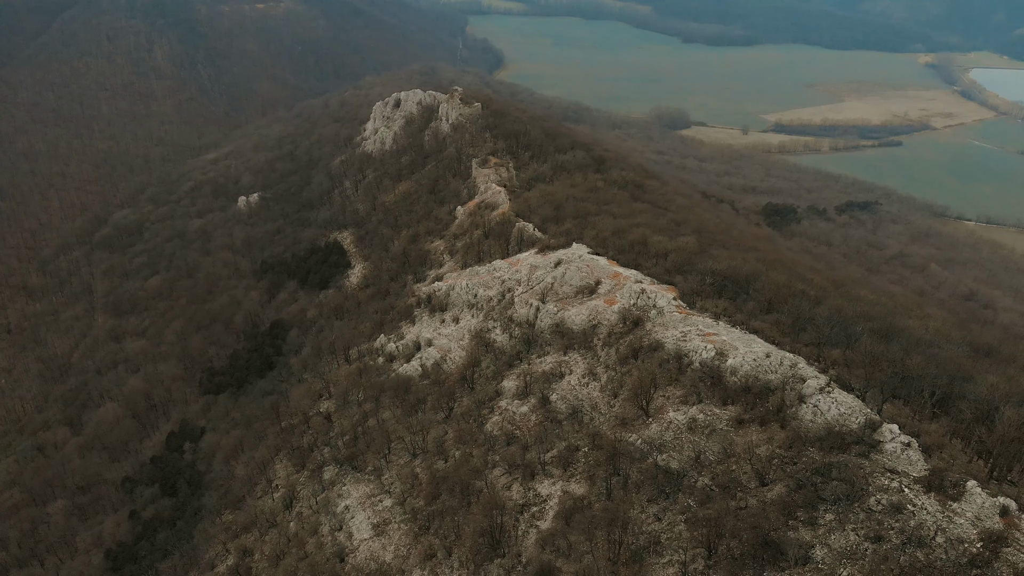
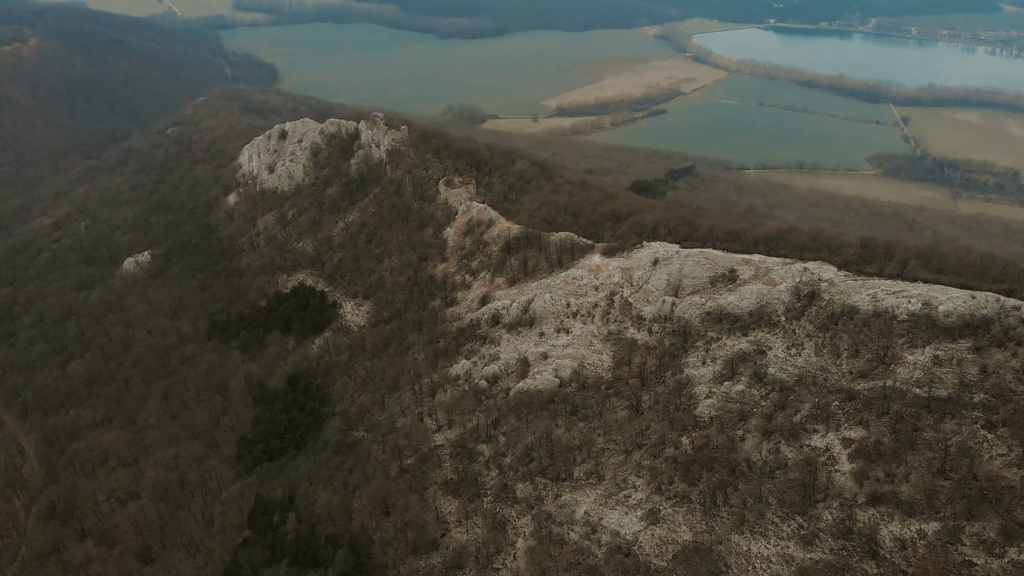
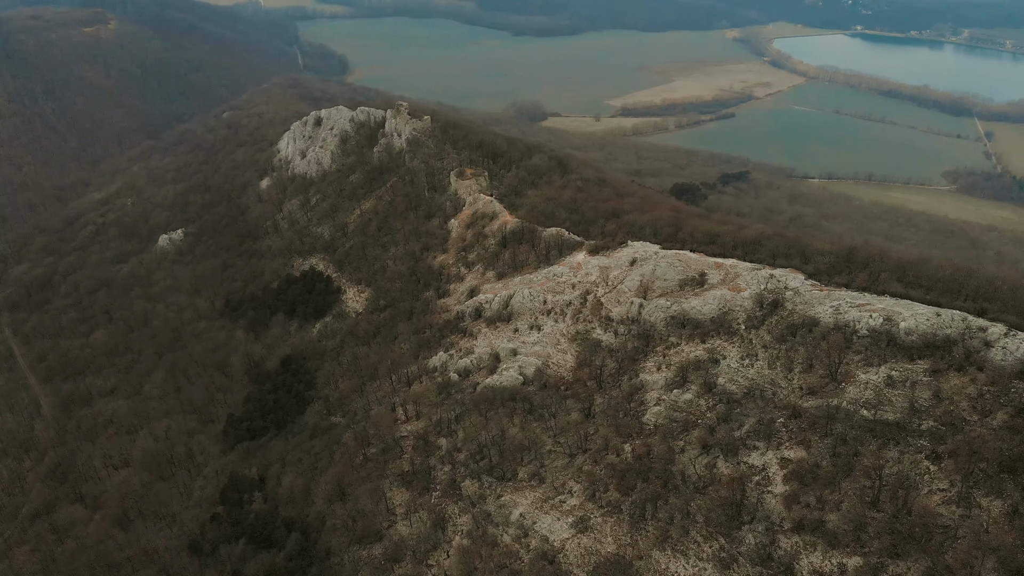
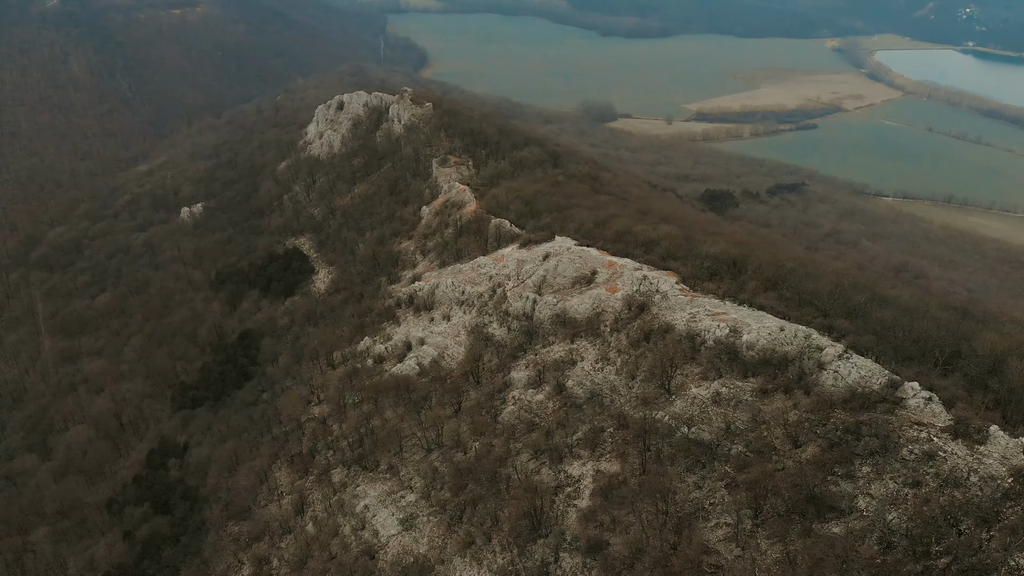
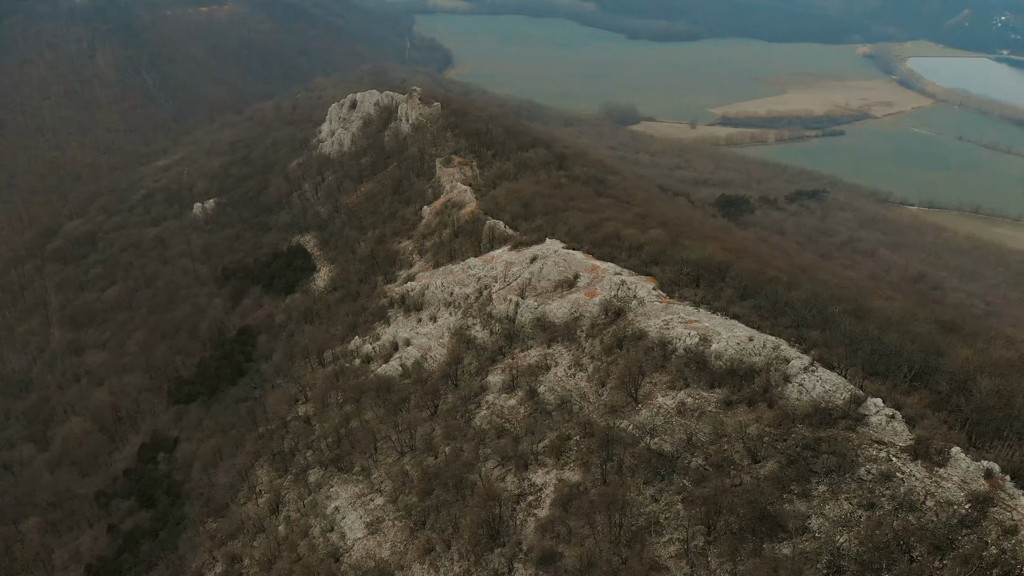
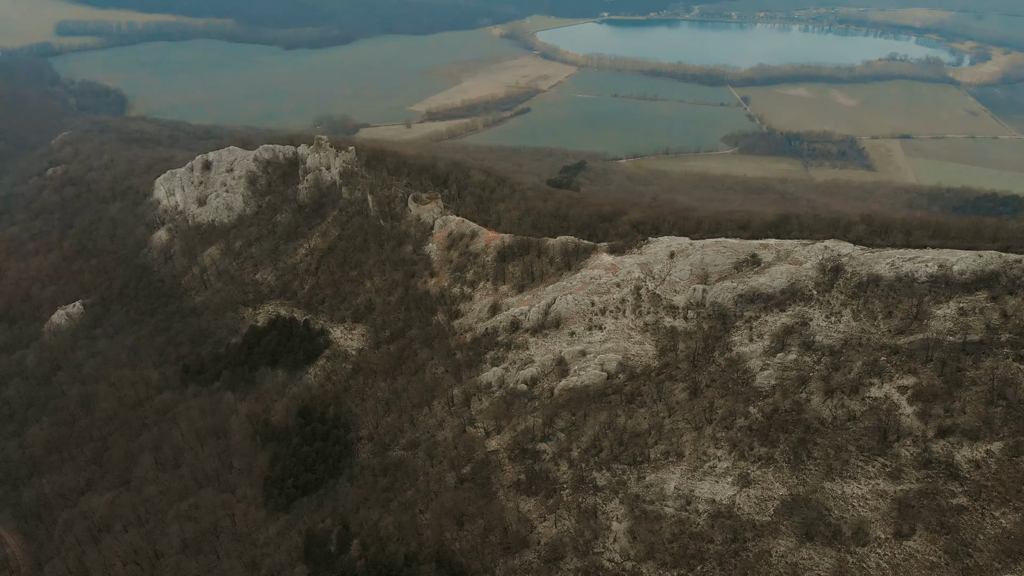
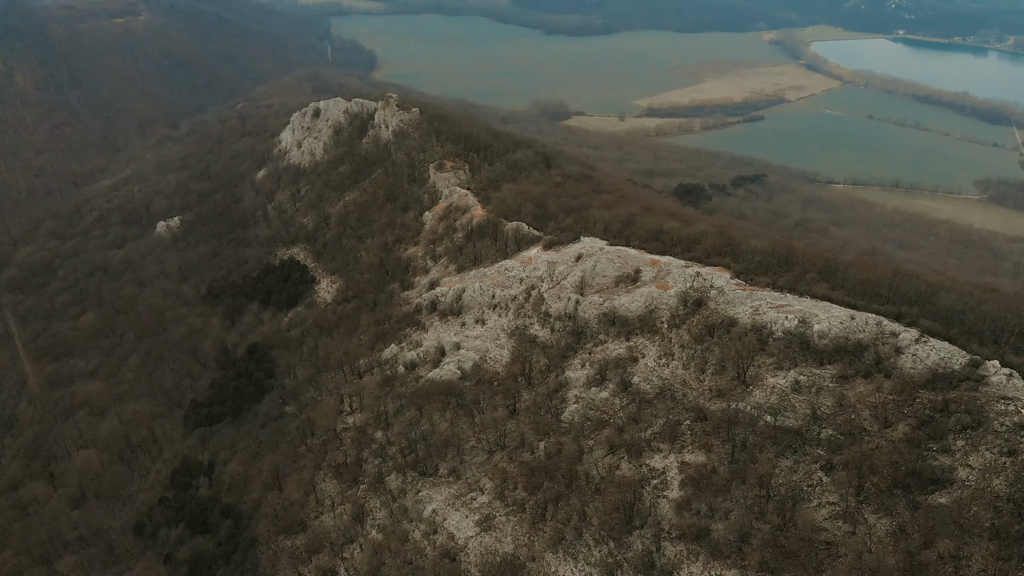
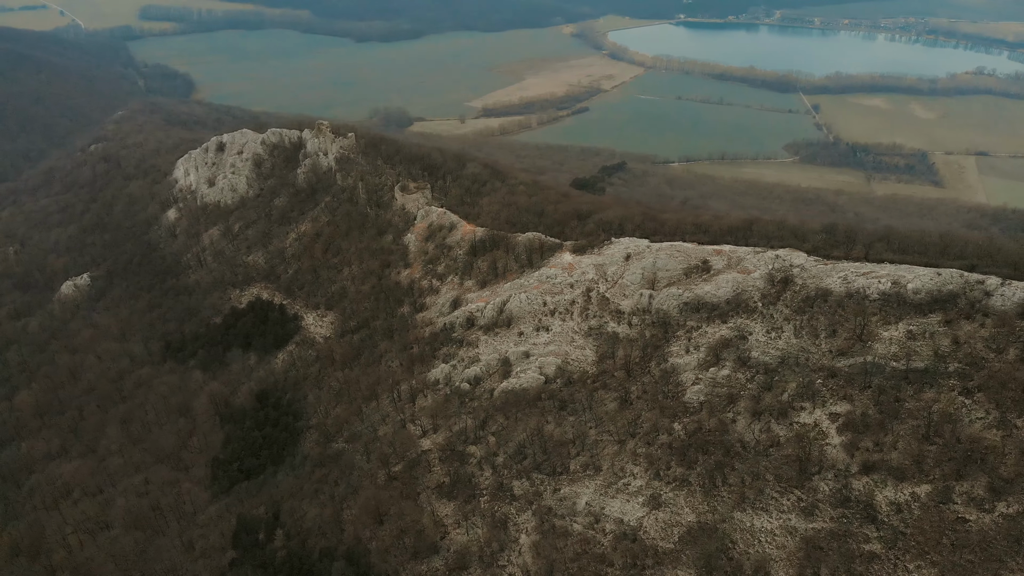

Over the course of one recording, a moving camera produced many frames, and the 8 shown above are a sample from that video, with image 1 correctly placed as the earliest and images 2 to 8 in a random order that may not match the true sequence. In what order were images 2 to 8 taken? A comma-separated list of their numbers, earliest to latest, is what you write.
5, 4, 7, 3, 2, 8, 6
